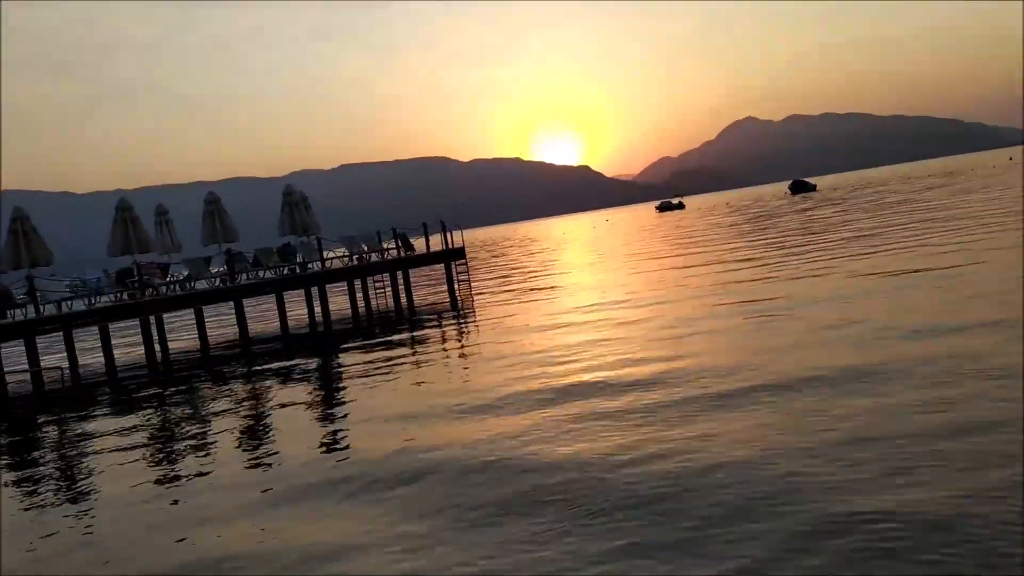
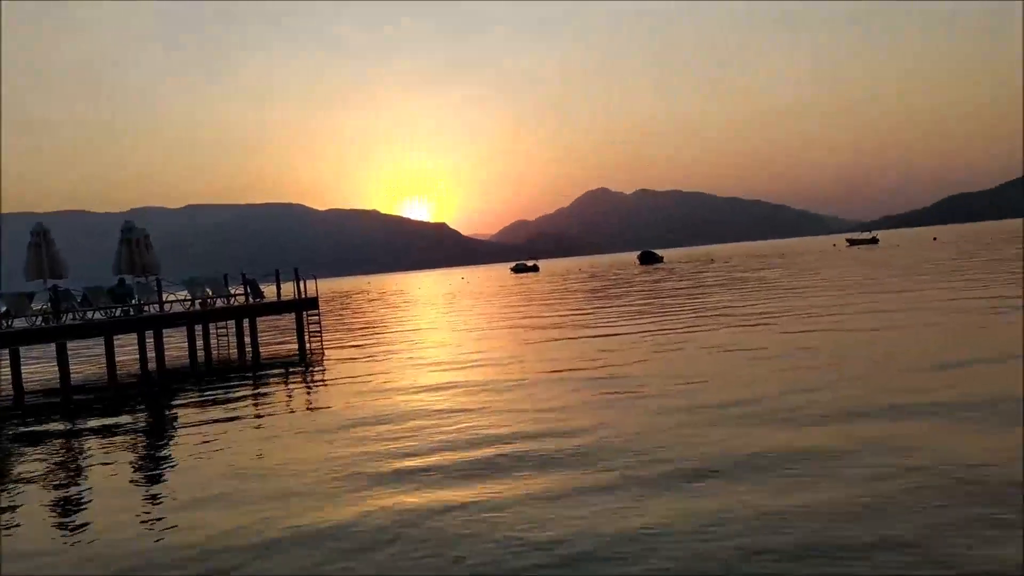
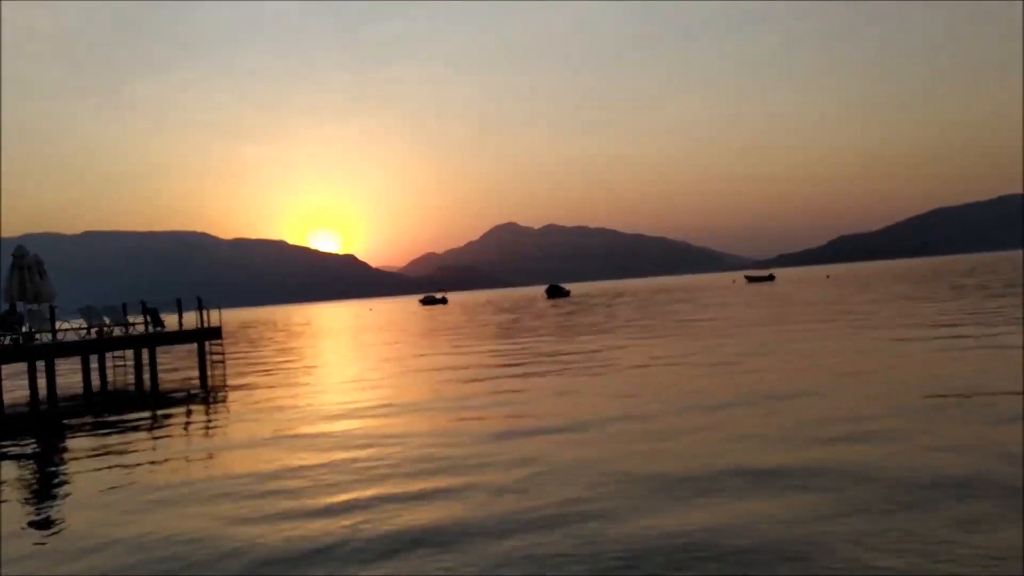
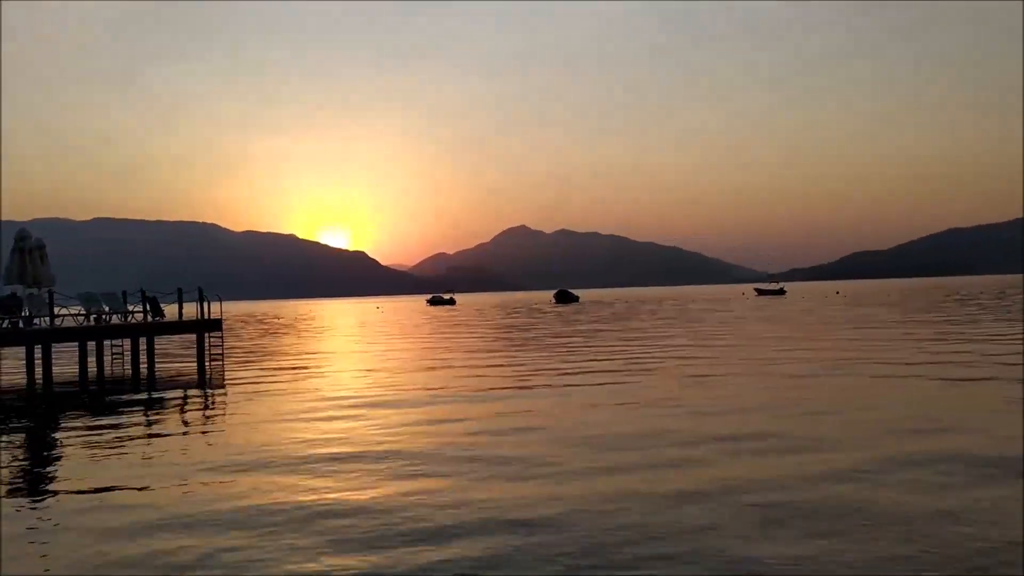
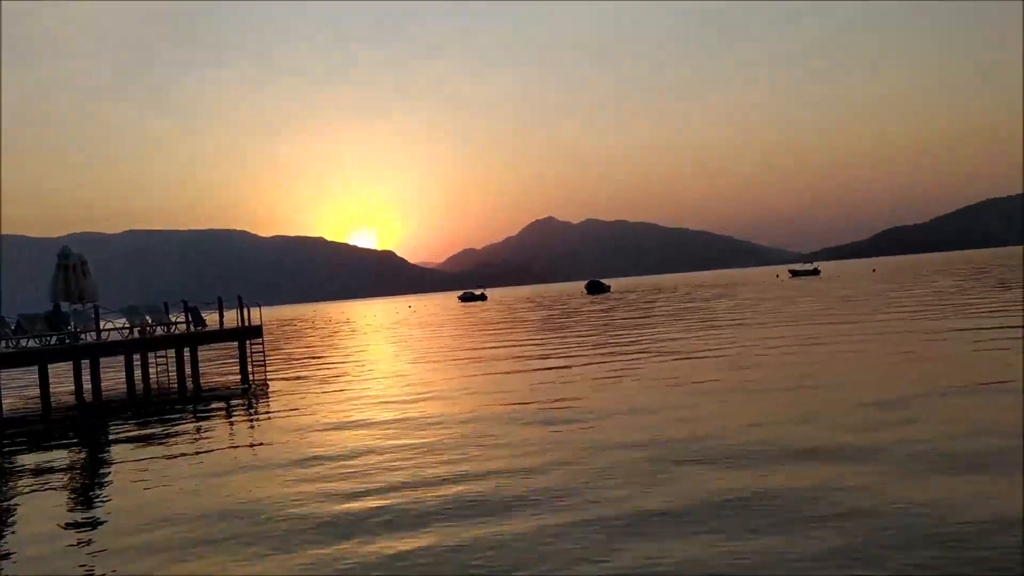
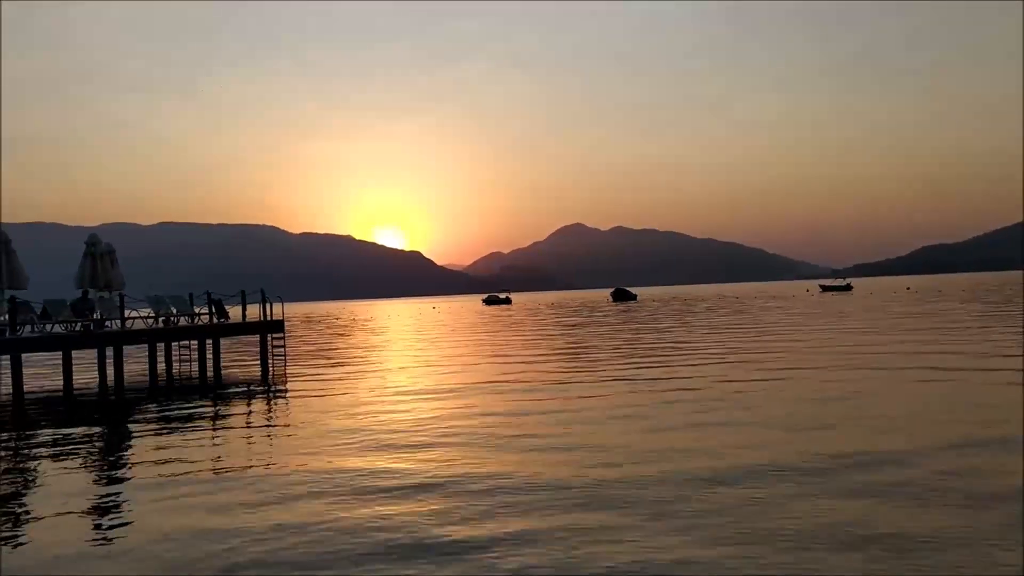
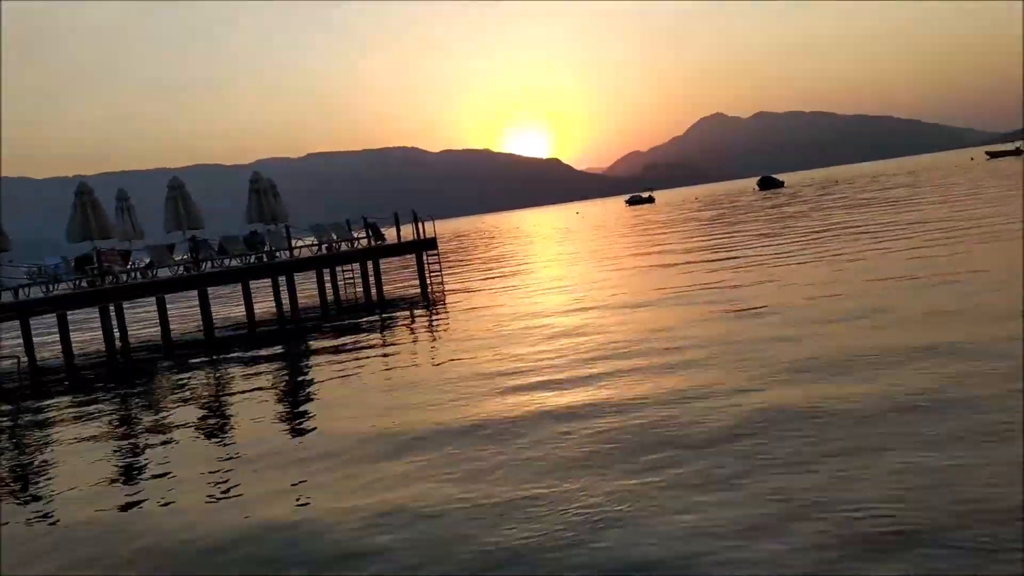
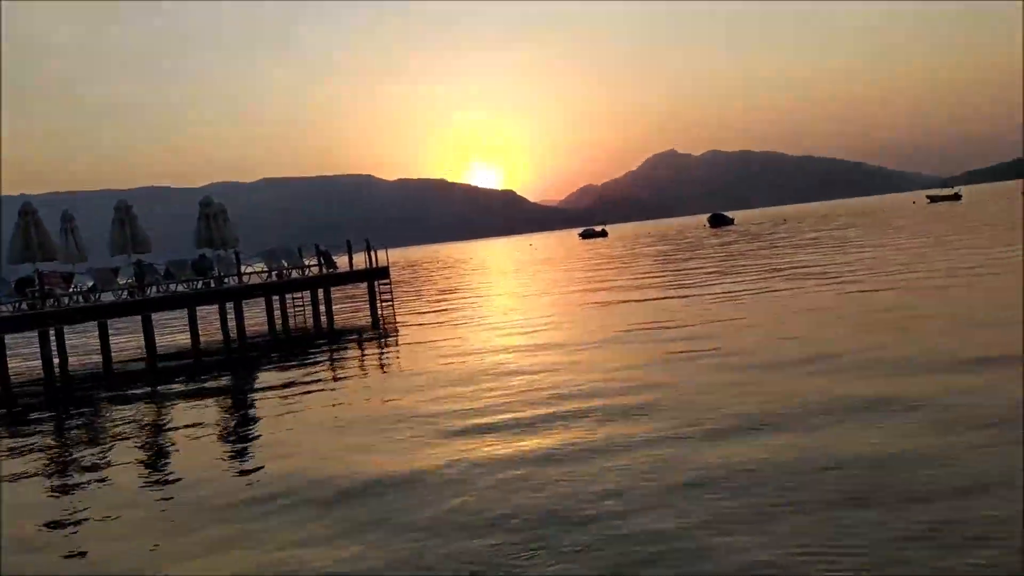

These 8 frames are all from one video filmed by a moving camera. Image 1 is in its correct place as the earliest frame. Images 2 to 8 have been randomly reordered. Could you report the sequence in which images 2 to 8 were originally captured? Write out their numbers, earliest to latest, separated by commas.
7, 8, 2, 5, 3, 6, 4
